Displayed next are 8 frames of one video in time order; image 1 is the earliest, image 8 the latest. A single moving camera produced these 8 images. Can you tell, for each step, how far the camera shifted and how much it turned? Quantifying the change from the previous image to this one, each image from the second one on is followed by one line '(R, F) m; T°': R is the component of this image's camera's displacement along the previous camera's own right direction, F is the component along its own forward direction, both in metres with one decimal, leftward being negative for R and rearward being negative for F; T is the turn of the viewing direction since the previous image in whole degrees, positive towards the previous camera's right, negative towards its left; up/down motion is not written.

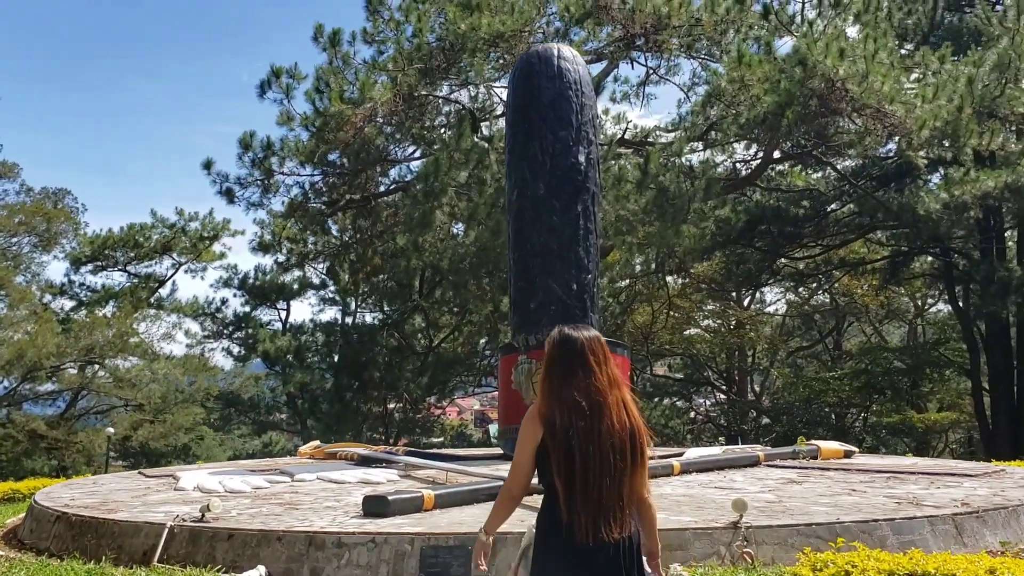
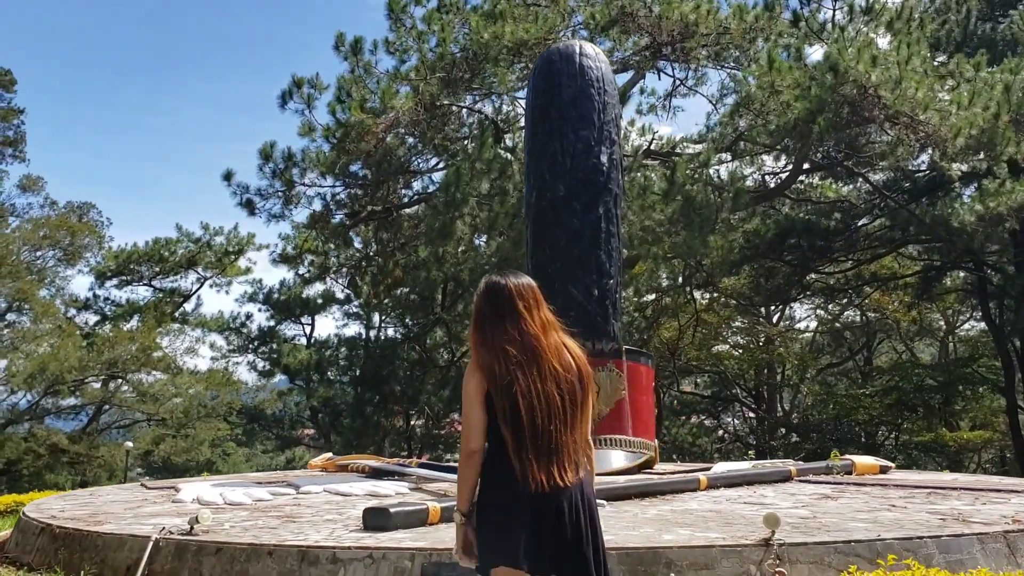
(+0.1, +0.3) m; -2°
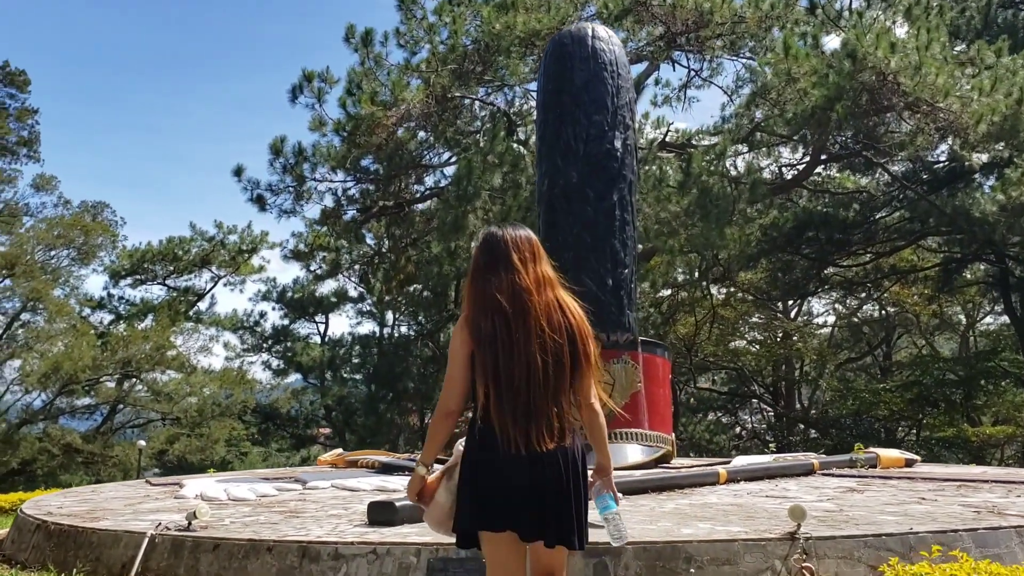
(0.0, +0.2) m; -1°
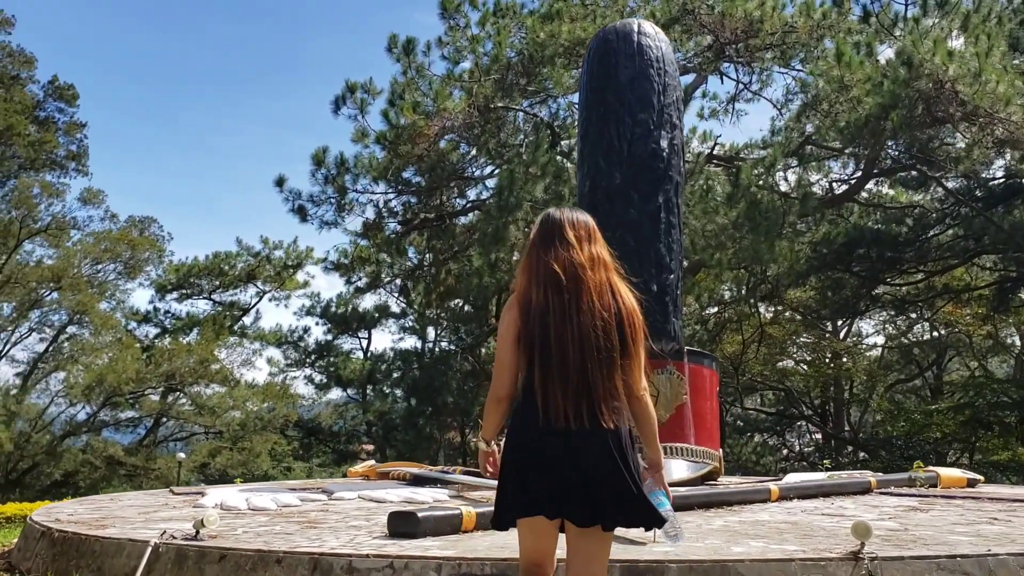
(0.0, +0.3) m; -3°
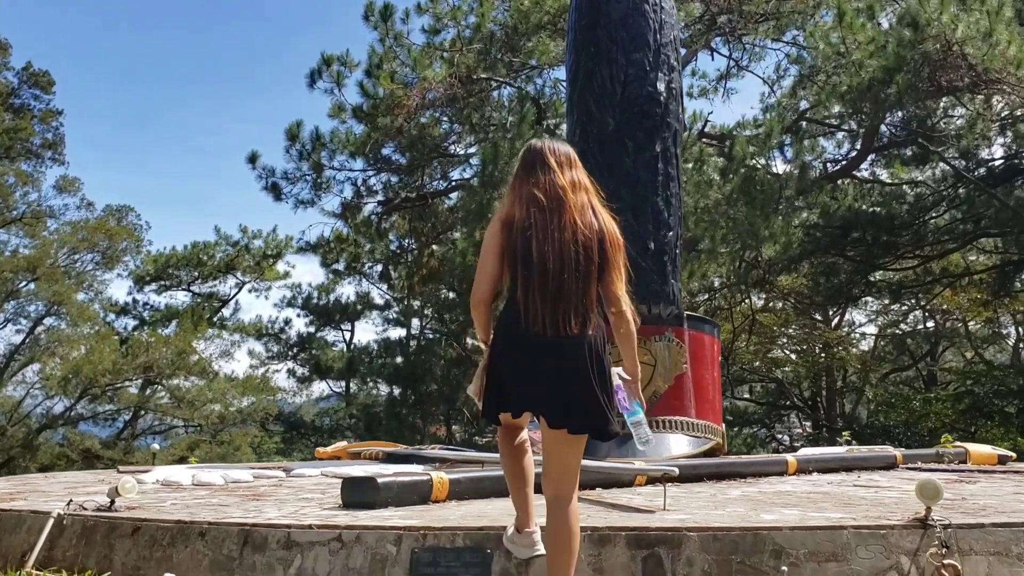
(0.0, +0.6) m; +1°
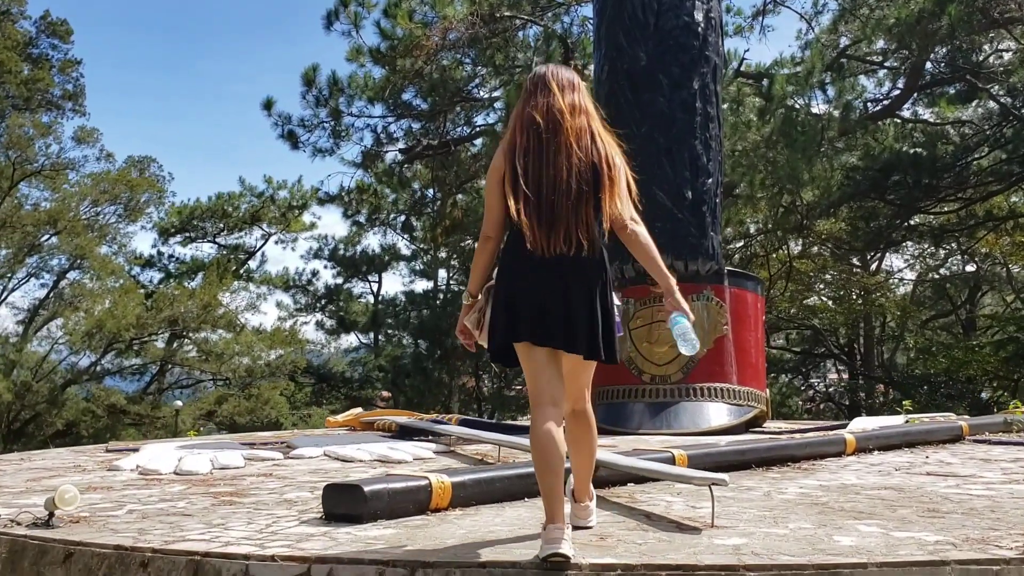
(0.0, +0.5) m; -2°
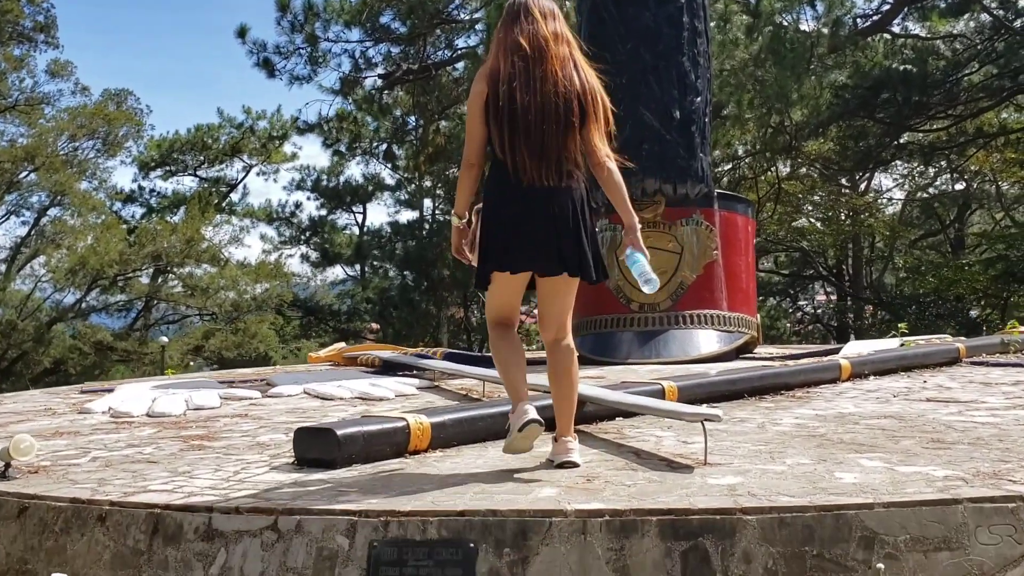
(0.0, +0.2) m; +1°
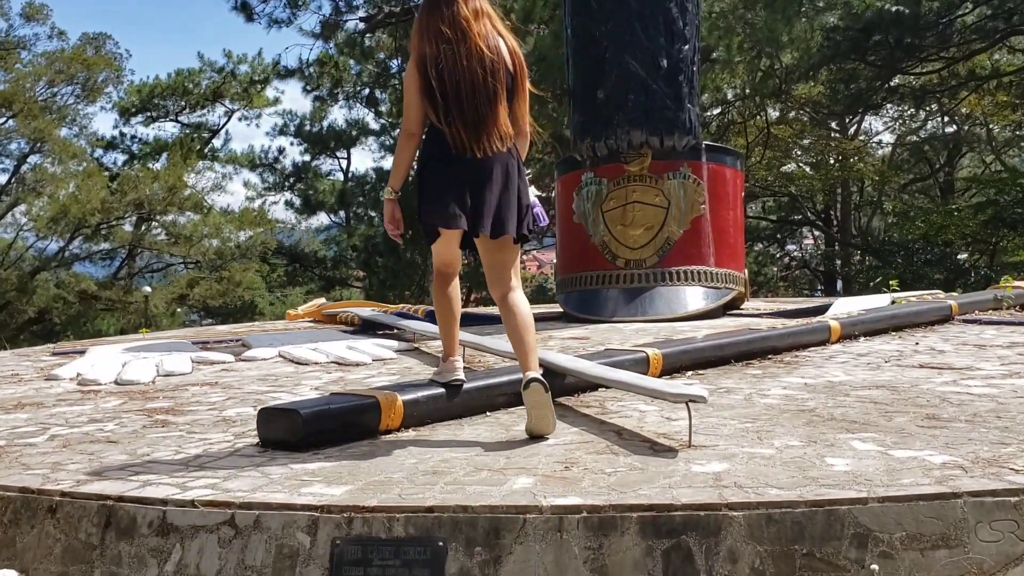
(0.0, +0.1) m; +1°
